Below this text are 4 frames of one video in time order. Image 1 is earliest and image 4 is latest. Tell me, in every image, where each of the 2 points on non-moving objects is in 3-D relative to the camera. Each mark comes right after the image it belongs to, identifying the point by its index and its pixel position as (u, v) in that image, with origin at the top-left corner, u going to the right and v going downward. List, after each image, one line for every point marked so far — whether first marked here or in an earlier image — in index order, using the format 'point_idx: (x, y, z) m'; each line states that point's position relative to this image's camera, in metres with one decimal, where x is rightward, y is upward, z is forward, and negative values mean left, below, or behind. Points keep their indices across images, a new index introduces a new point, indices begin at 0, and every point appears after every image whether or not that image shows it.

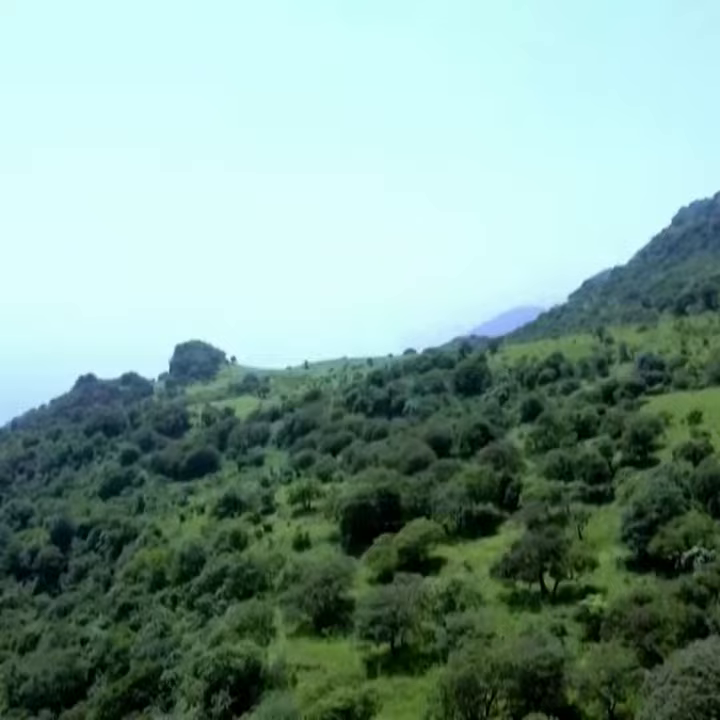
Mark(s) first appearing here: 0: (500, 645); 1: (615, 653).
0: (+4.2, -8.6, +29.7) m
1: (+7.1, -8.8, +28.2) m
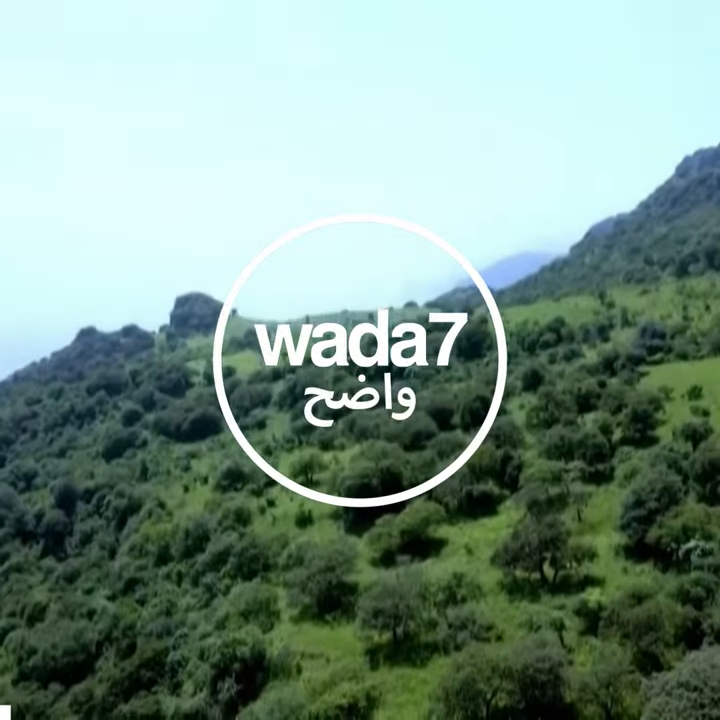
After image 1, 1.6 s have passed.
0: (+4.3, -8.8, +30.3) m
1: (+7.2, -9.1, +28.9) m
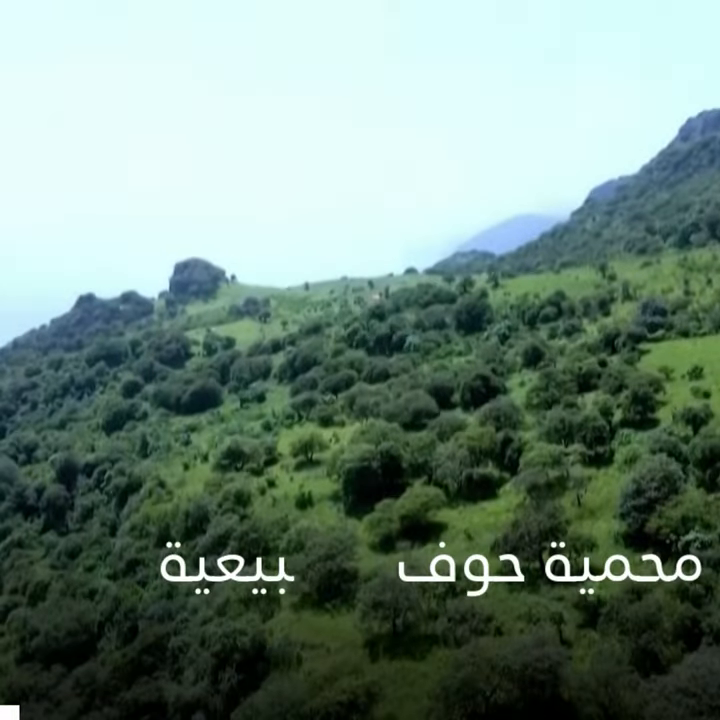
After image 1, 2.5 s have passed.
0: (+4.3, -8.8, +30.5) m
1: (+7.2, -9.1, +29.0) m
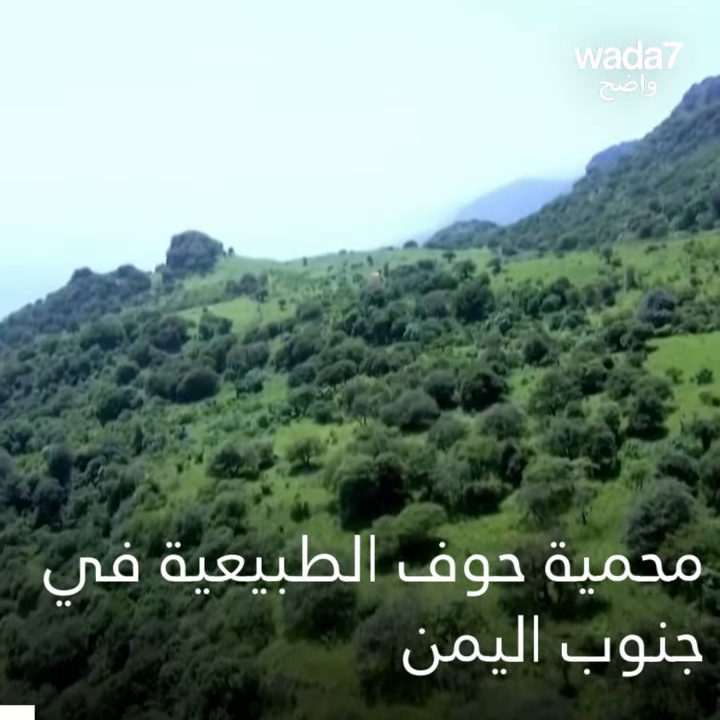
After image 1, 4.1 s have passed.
0: (+4.2, -10.1, +28.8) m
1: (+7.1, -10.4, +27.4) m
